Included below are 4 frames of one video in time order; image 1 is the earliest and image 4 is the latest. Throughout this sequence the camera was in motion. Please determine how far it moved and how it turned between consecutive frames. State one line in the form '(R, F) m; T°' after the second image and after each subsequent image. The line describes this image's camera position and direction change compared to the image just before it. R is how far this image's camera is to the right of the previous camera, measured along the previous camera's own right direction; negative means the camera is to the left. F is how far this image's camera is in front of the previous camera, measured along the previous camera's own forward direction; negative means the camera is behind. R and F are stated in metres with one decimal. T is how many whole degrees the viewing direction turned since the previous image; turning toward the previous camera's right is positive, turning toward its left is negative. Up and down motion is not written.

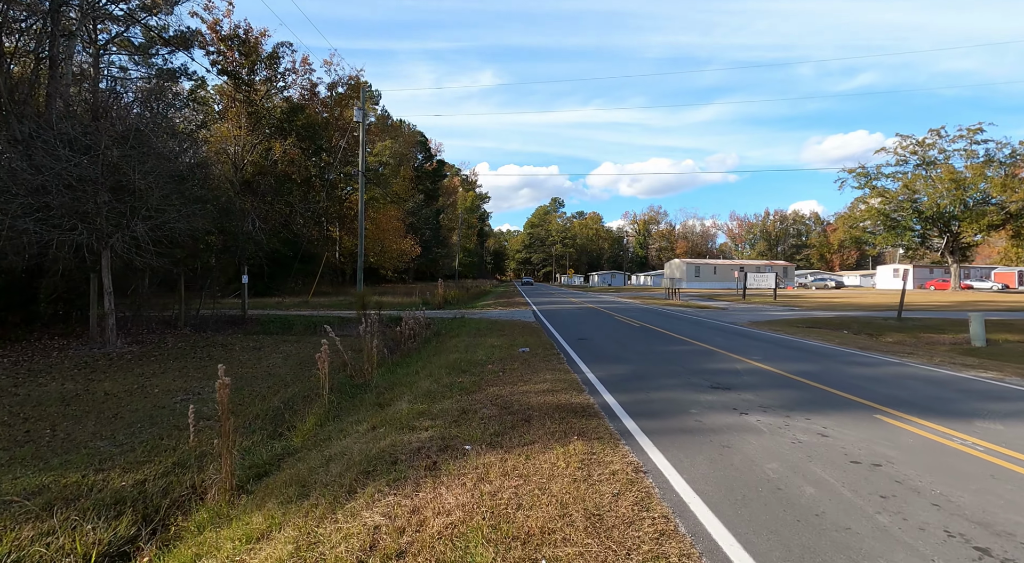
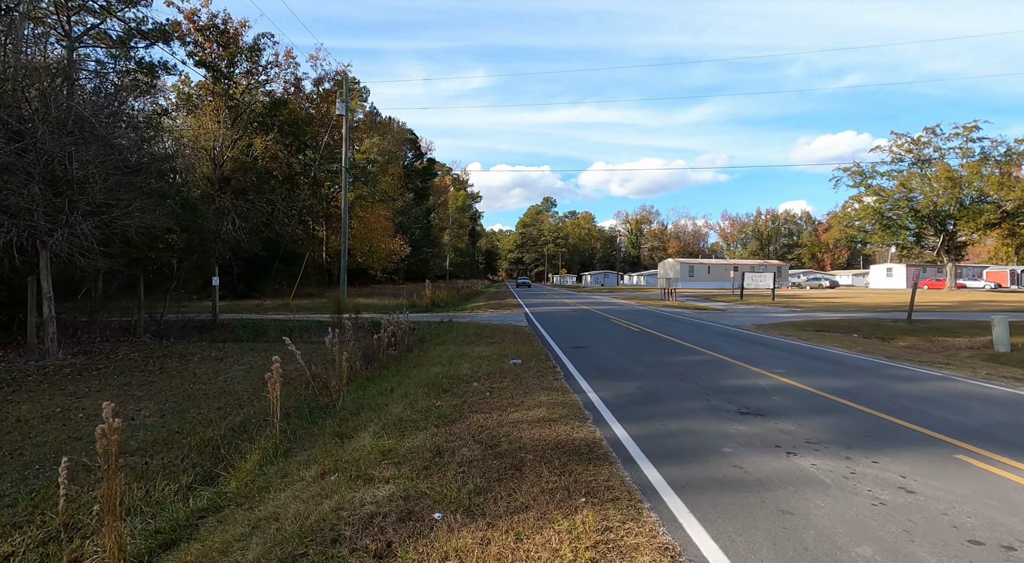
(0.0, +1.3) m; +1°
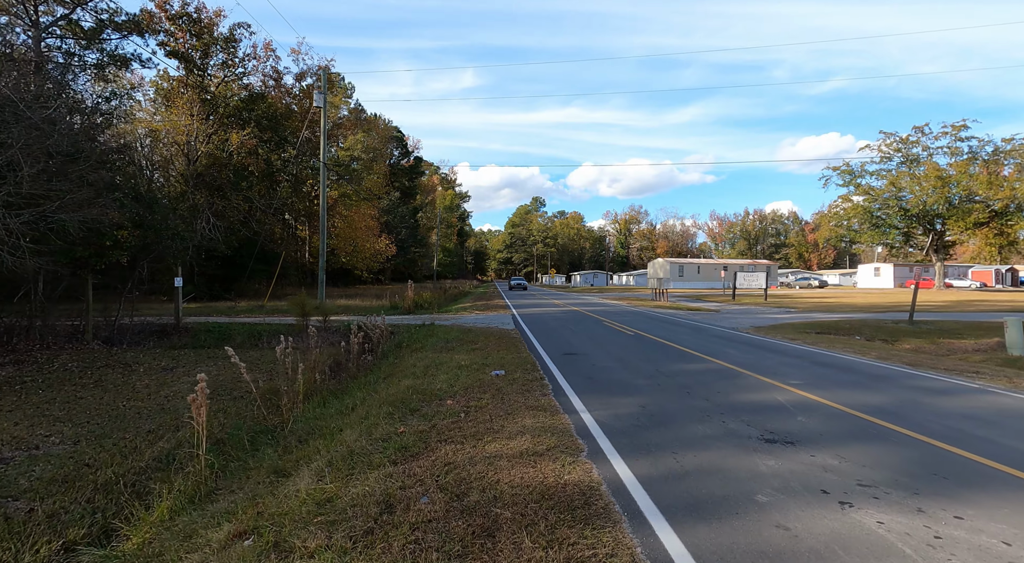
(+0.1, +1.2) m; +1°
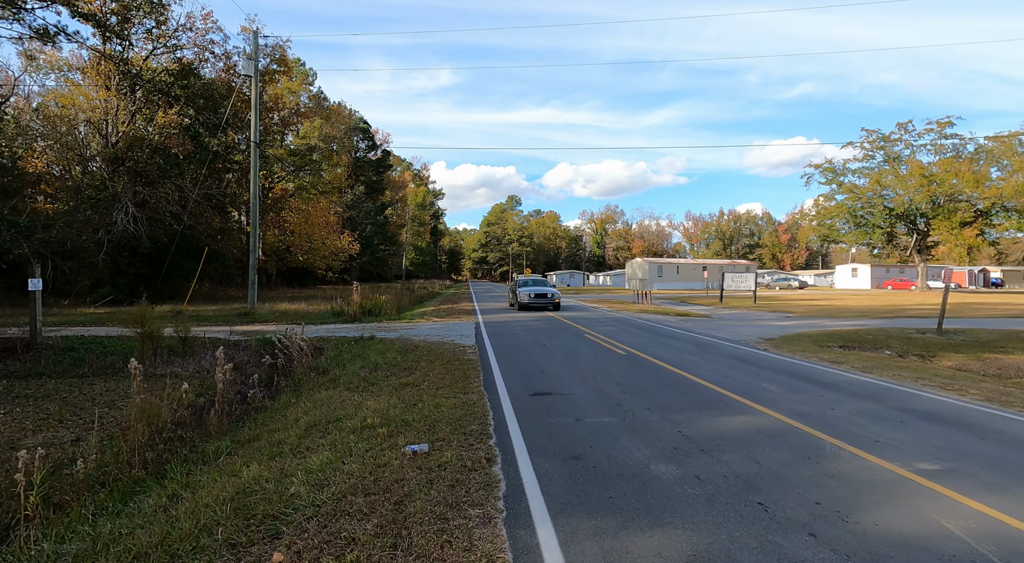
(+0.4, +3.8) m; +2°
